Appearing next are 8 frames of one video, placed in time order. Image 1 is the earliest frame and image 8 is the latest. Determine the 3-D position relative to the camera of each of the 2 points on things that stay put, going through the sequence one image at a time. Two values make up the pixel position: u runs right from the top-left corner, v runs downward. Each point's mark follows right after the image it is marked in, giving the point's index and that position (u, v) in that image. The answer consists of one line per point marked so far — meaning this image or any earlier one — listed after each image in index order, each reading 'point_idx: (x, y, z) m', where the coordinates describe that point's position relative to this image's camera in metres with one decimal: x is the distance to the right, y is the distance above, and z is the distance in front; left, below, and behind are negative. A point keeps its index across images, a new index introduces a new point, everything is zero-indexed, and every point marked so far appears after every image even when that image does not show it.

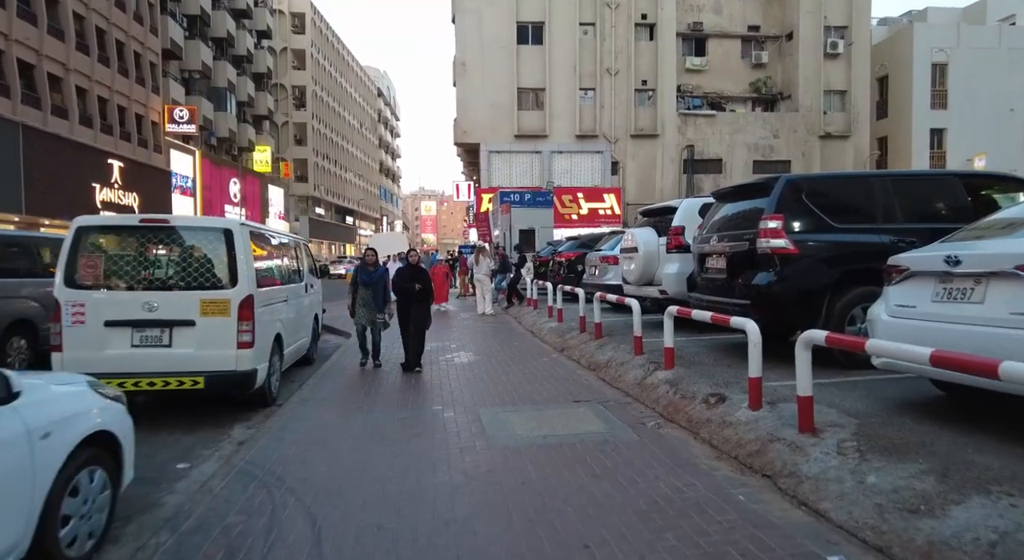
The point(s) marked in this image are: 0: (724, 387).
0: (+1.9, -1.0, +5.9) m
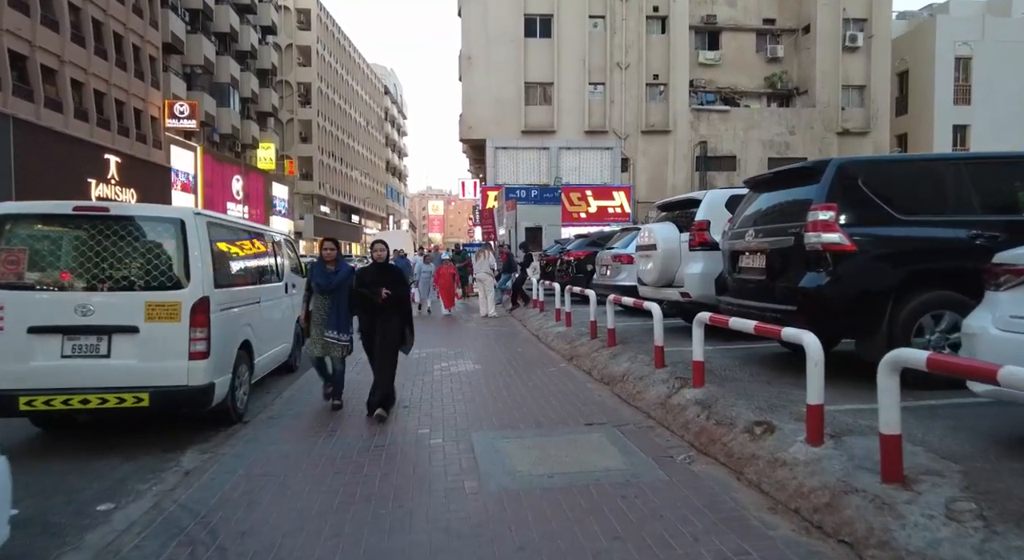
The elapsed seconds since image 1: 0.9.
0: (+1.9, -1.0, +4.9) m
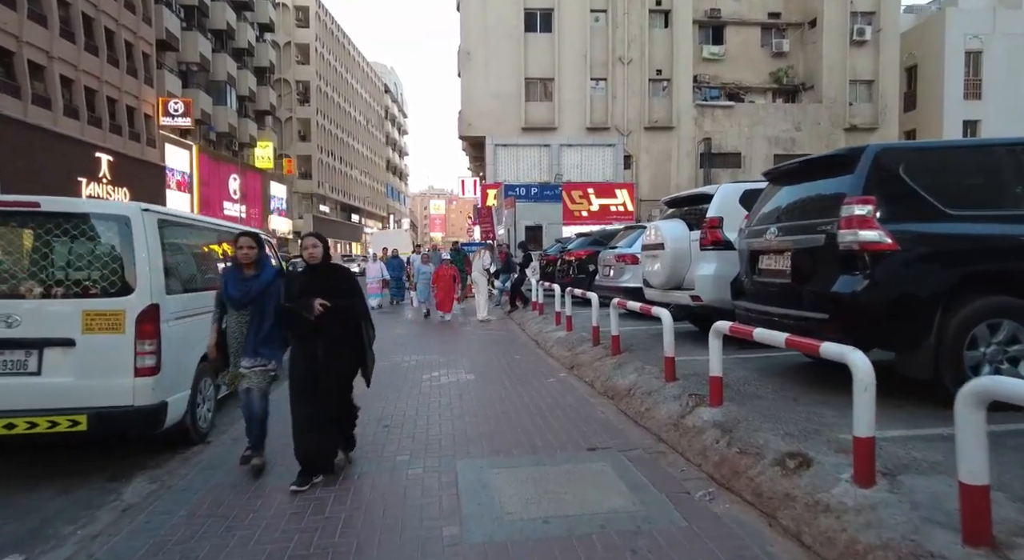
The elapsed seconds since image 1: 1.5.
0: (+1.8, -1.0, +4.1) m
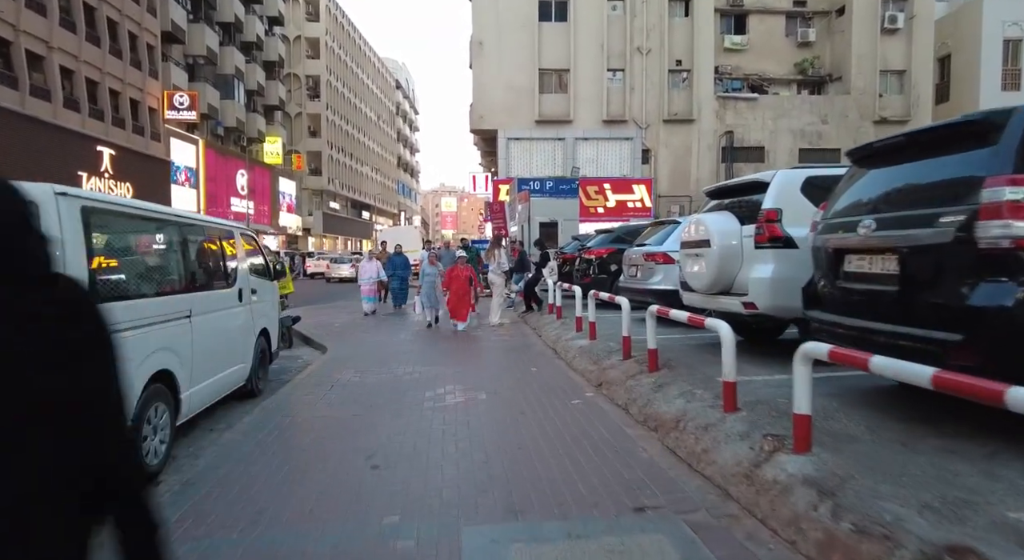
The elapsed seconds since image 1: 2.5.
0: (+2.0, -1.1, +2.9) m
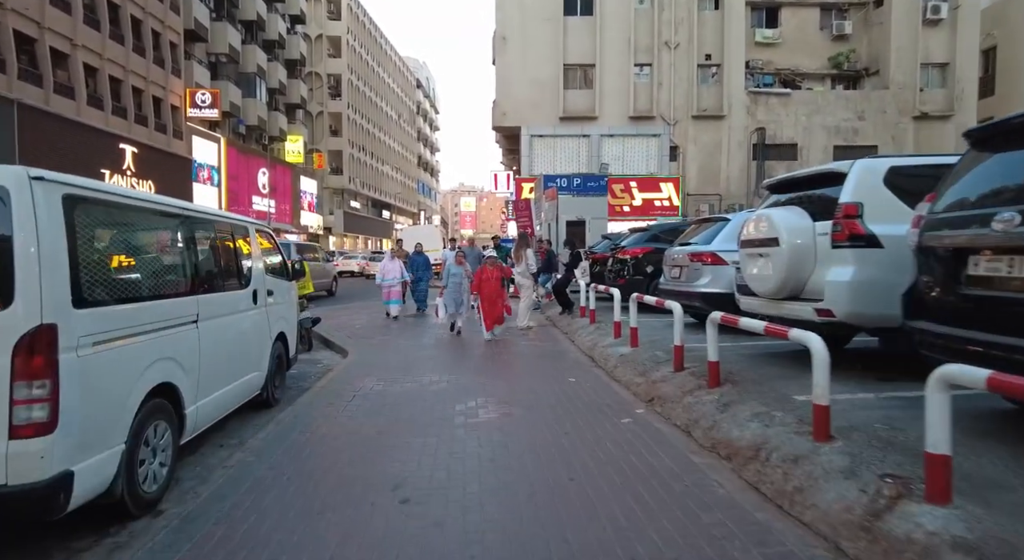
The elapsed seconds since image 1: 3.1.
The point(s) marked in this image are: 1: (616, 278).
0: (+2.2, -1.1, +2.1) m
1: (+2.0, 0.0, +12.9) m
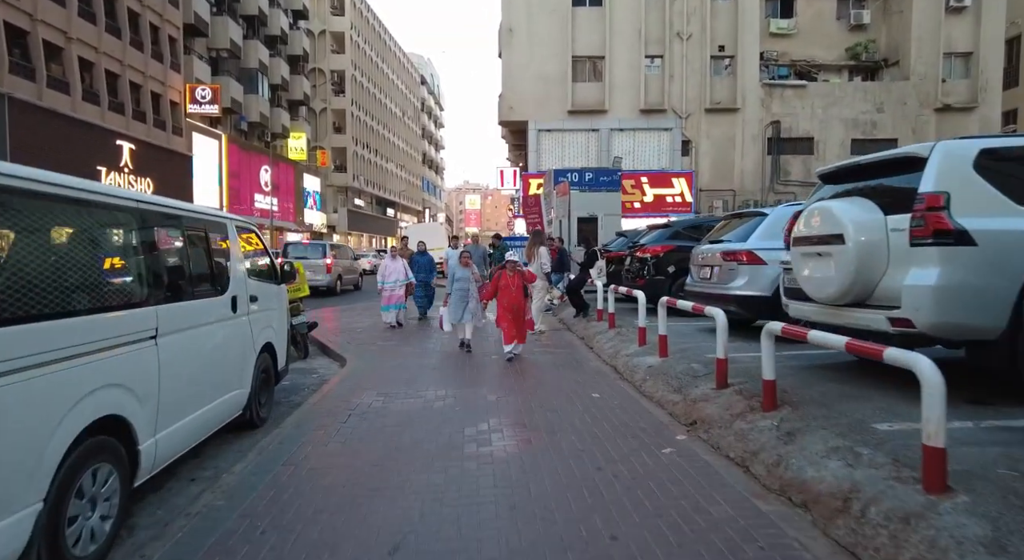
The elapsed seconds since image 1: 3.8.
0: (+2.4, -1.1, +1.2) m
1: (+2.2, 0.0, +12.0) m
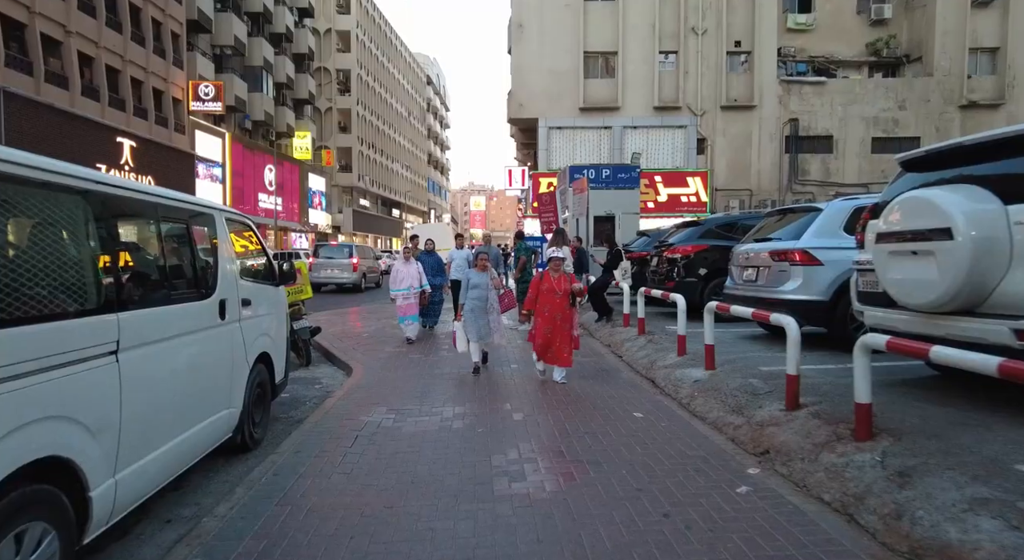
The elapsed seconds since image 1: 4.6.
0: (+2.6, -1.1, +0.3) m
1: (+2.6, 0.0, +11.1) m
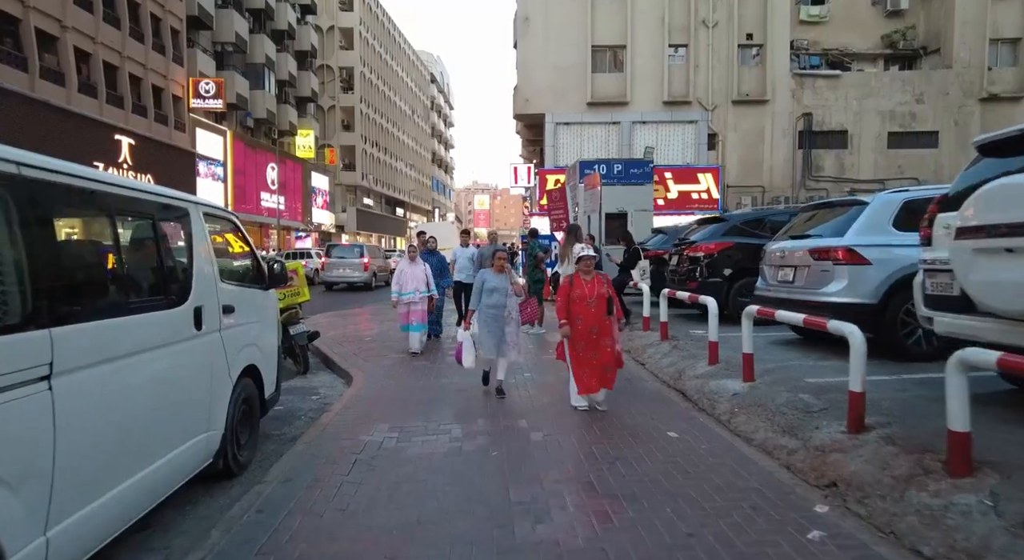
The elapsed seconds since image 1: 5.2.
0: (+2.7, -1.2, -0.4) m
1: (+2.7, 0.0, +10.4) m
